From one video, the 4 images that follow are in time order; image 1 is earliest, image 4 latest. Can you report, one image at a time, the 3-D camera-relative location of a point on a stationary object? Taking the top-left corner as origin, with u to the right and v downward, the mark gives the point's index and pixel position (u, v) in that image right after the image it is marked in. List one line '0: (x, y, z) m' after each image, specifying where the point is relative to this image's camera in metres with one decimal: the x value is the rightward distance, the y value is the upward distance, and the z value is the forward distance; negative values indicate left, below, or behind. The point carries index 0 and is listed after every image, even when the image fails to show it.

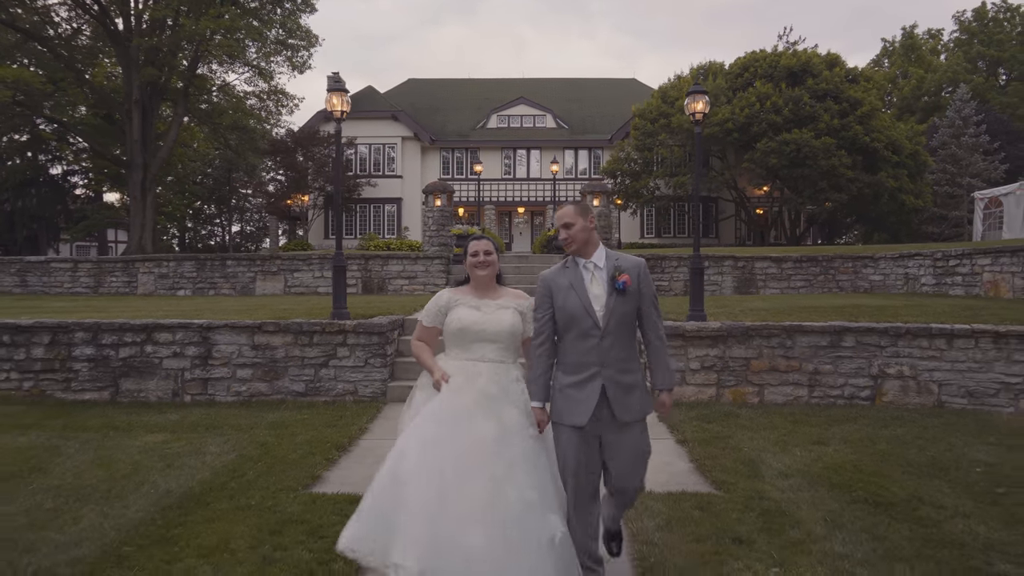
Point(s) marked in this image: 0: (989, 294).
0: (+8.5, -0.1, +11.6) m
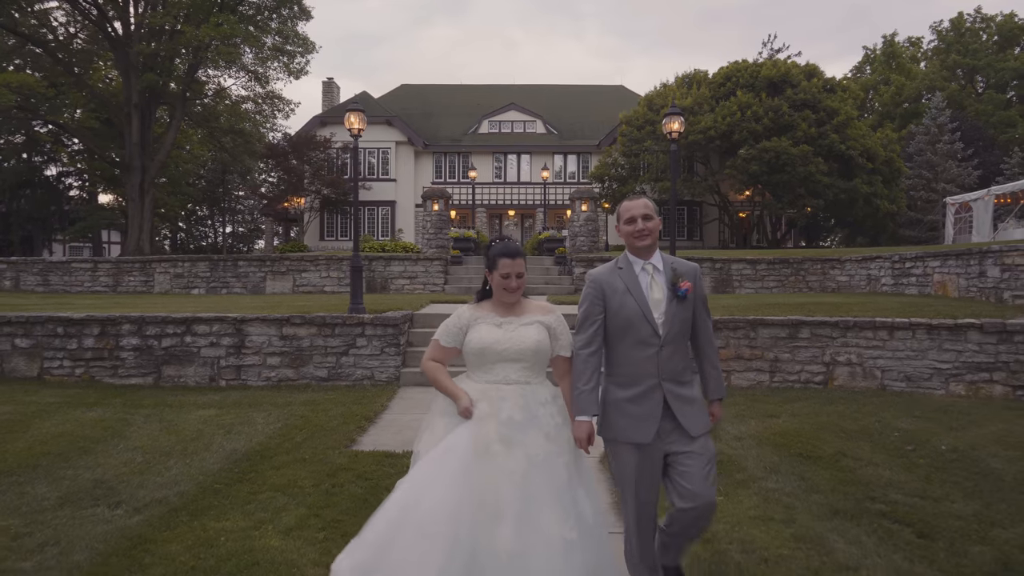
0: (+8.4, -0.1, +12.8) m
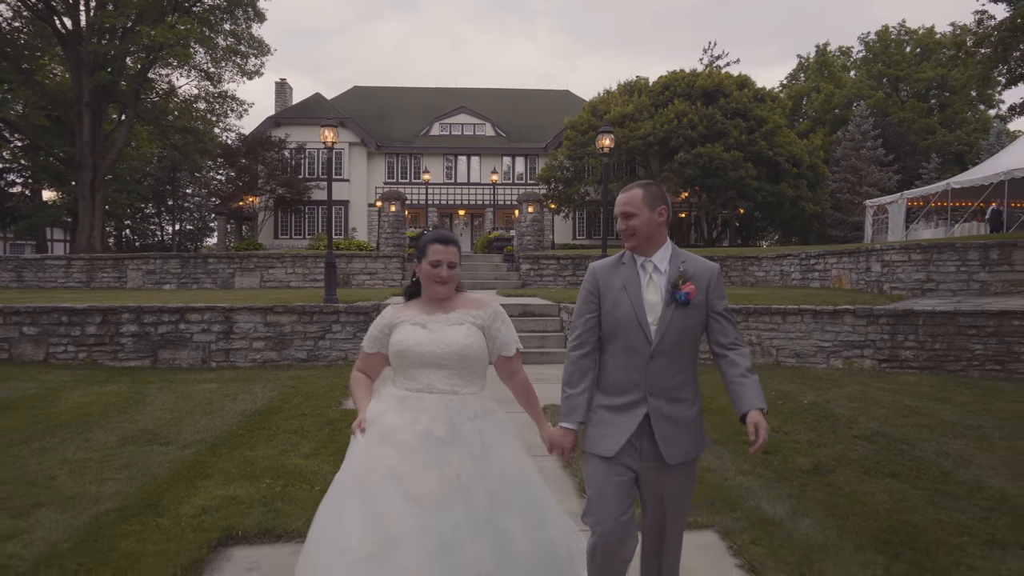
0: (+7.4, +0.1, +14.9) m
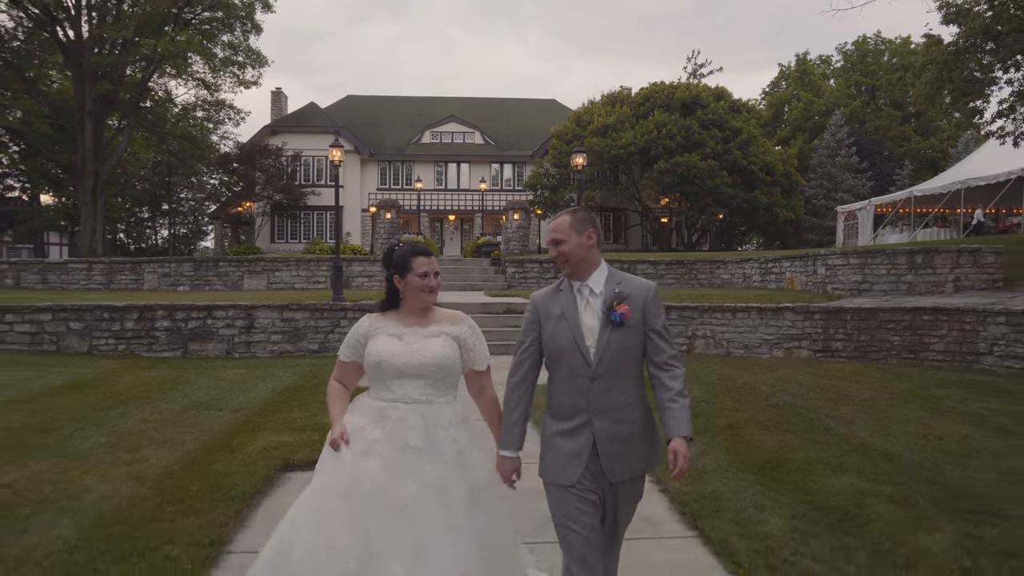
0: (+7.1, 0.0, +16.5) m
